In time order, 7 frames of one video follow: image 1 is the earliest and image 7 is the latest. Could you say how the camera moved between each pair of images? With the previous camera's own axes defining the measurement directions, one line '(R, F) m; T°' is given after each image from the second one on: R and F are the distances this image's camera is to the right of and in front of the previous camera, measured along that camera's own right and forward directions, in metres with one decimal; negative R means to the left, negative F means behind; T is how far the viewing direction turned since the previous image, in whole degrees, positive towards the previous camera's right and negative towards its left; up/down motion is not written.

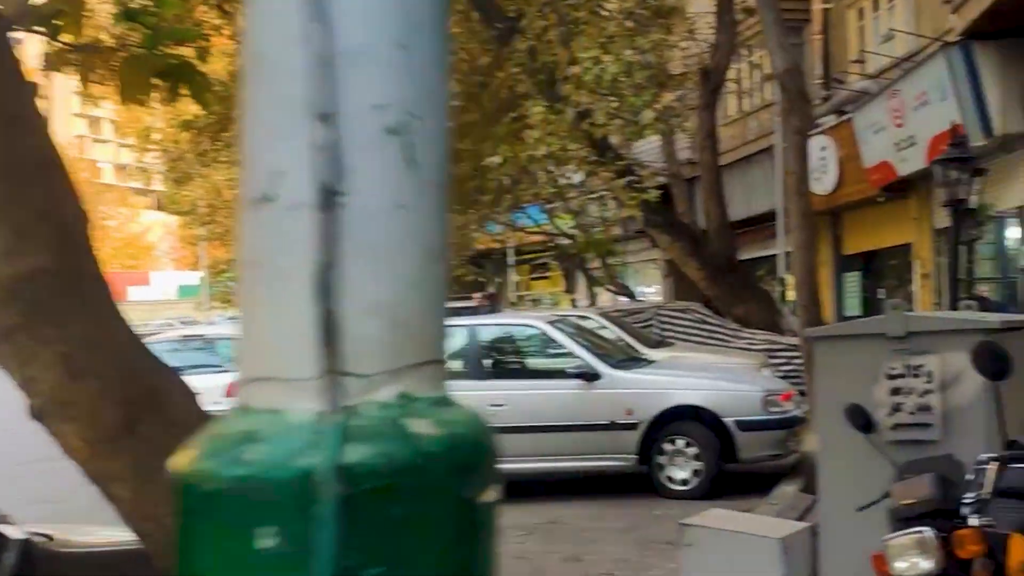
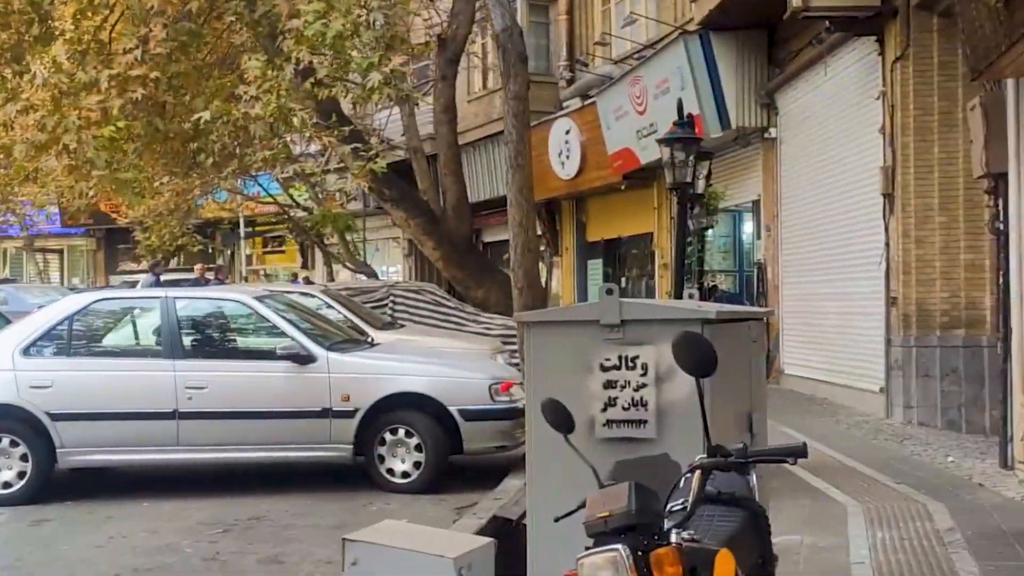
(+0.4, +0.7) m; +12°
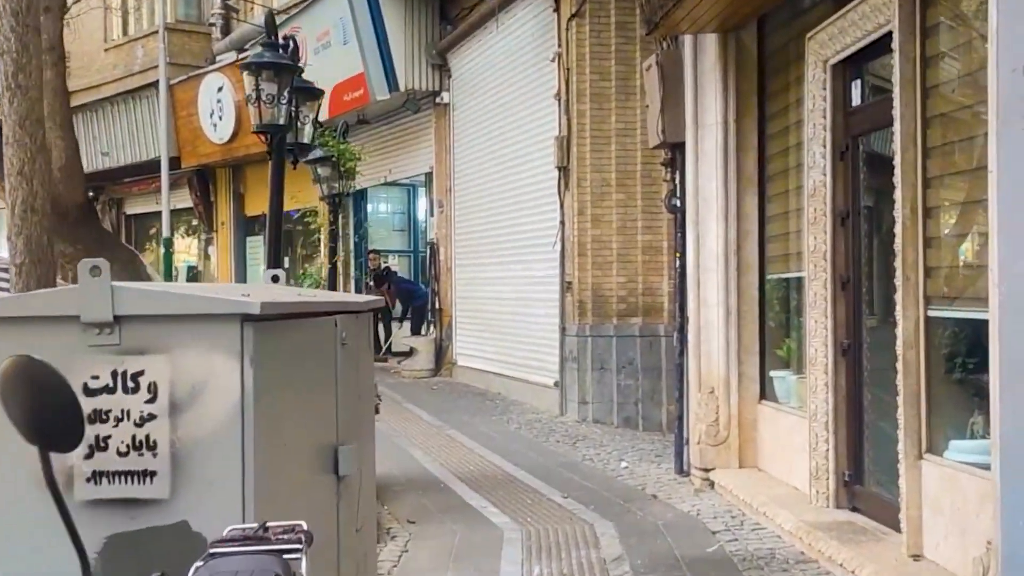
(+0.6, +1.3) m; +16°
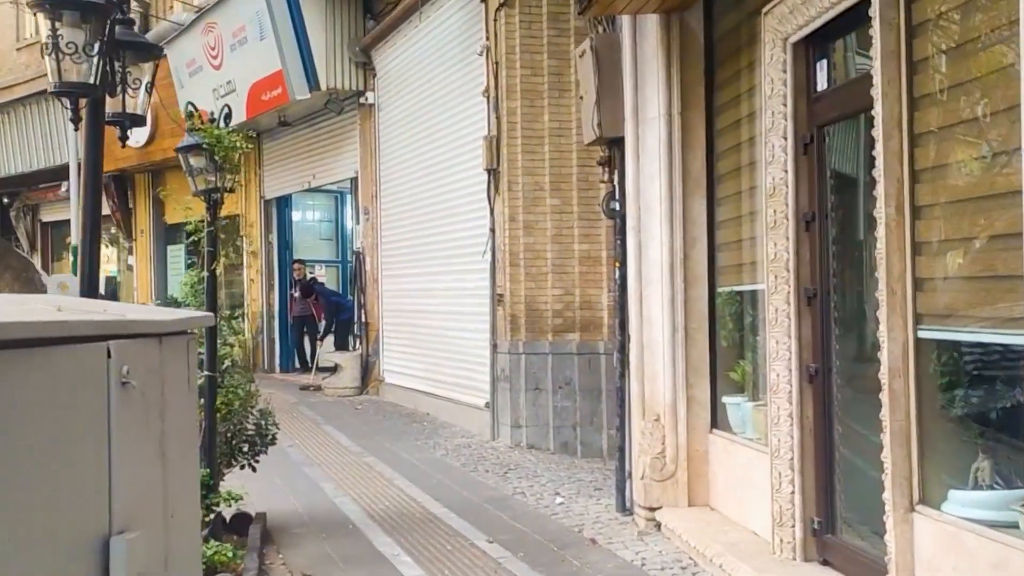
(+0.1, +0.9) m; +3°
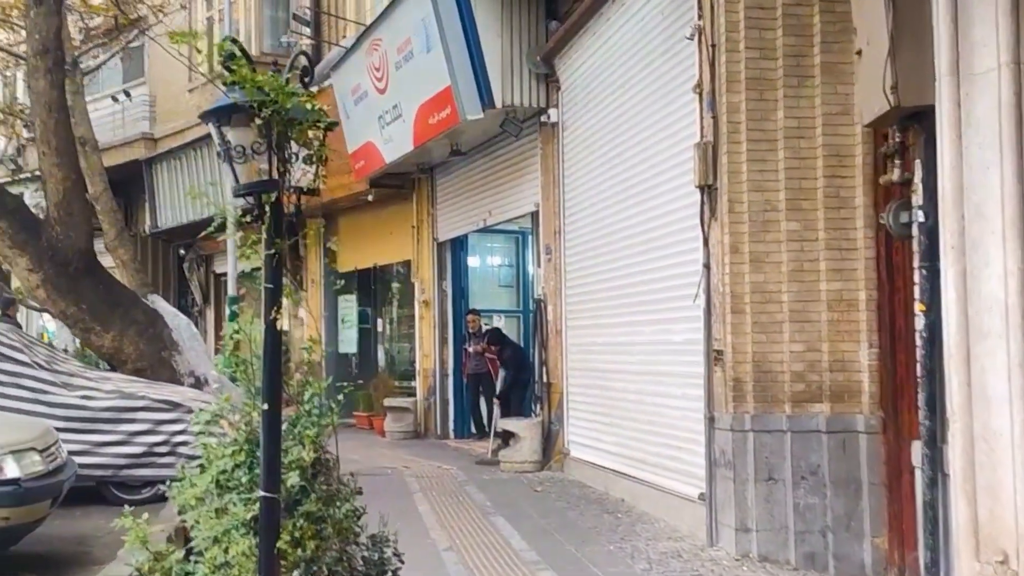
(-0.2, +2.2) m; -10°
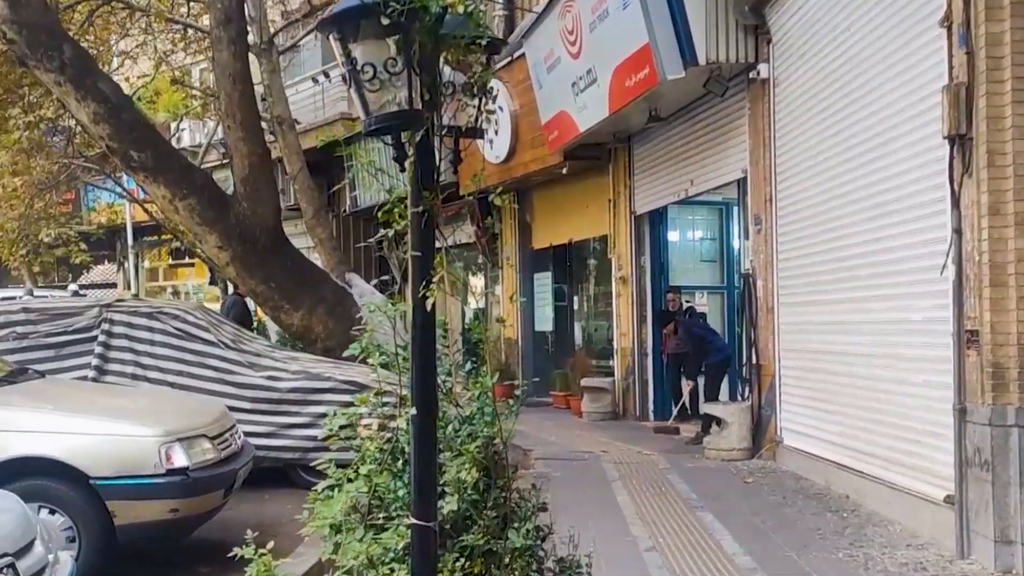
(-0.1, +0.8) m; -10°
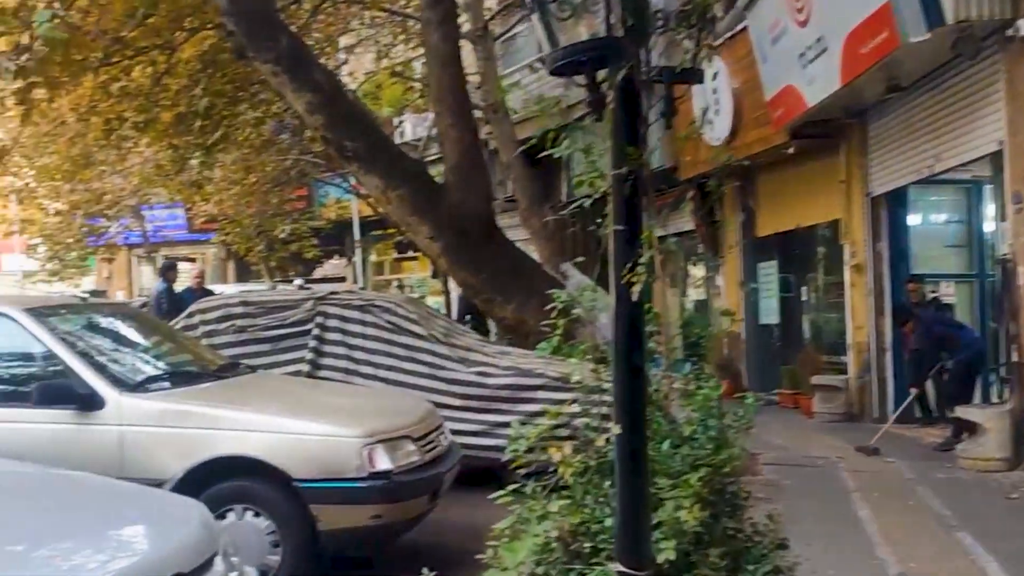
(0.0, +0.5) m; -11°
